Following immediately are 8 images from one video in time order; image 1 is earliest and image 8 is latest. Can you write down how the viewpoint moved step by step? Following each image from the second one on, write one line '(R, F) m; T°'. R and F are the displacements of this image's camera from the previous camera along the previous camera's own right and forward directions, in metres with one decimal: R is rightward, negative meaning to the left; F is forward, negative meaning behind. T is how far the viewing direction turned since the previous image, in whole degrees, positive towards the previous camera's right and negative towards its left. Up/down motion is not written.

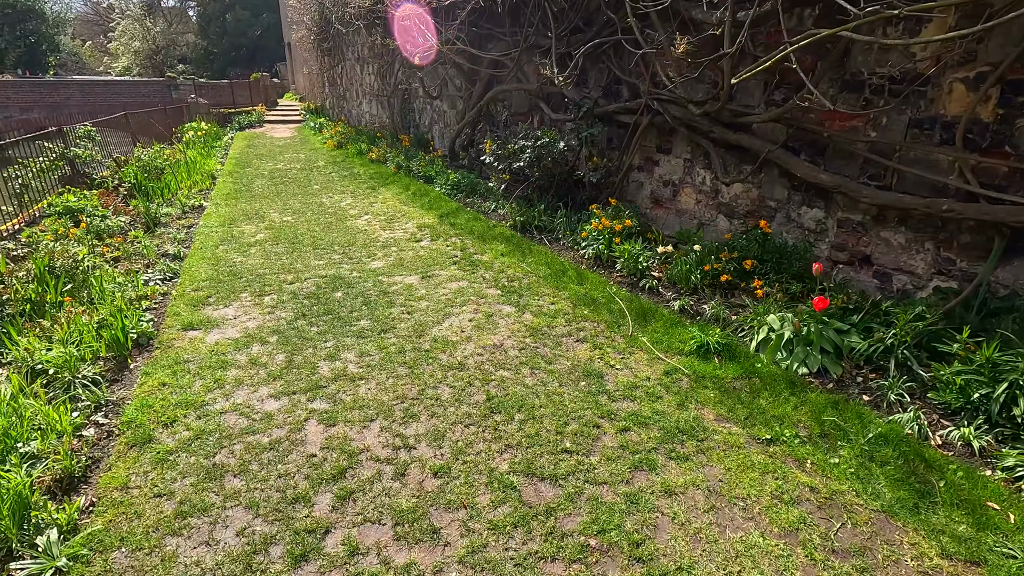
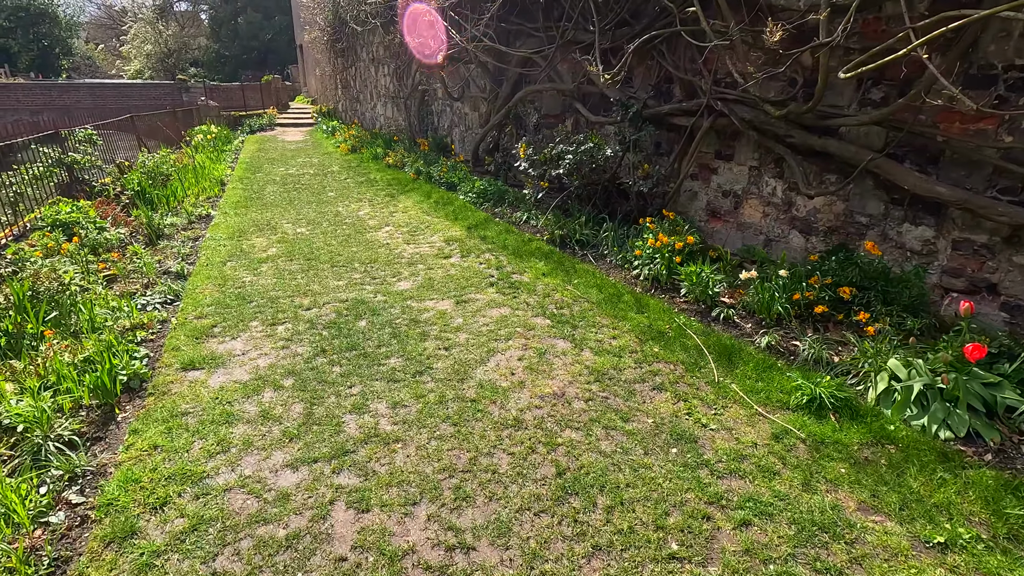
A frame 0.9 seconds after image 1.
(-0.2, +0.5) m; -1°
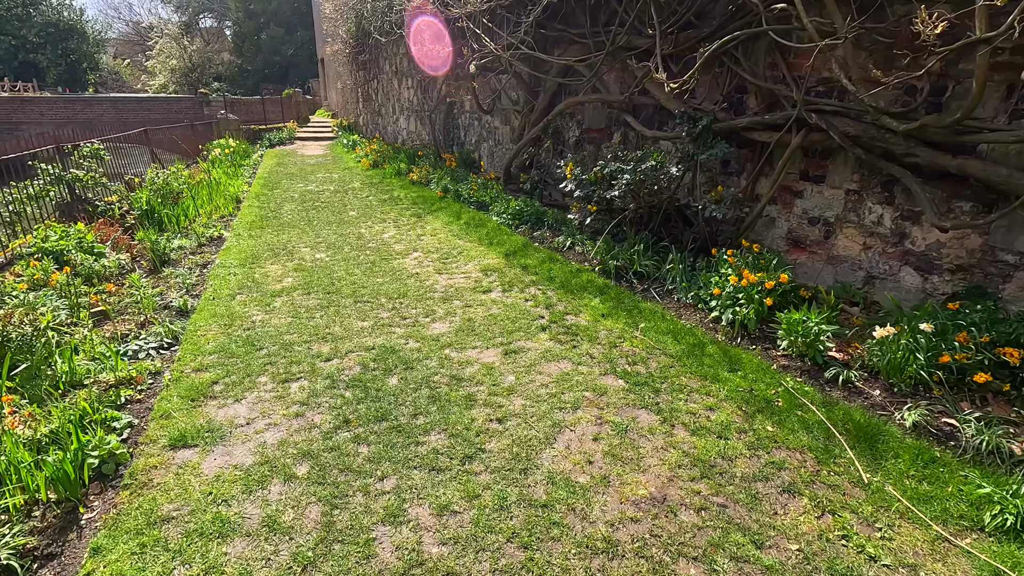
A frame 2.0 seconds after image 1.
(-0.2, +0.5) m; -2°
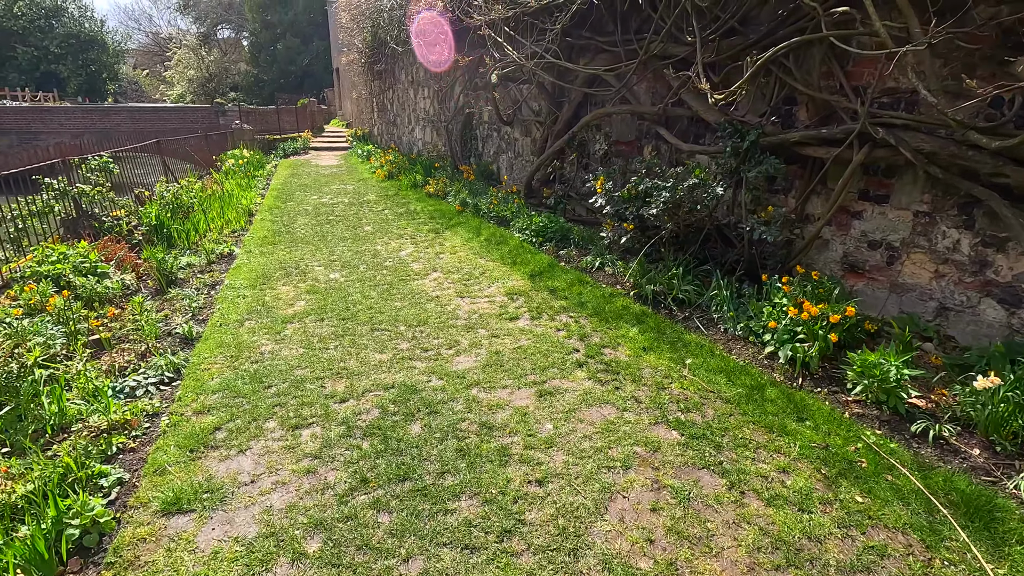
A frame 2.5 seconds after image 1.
(-0.1, +0.3) m; -1°
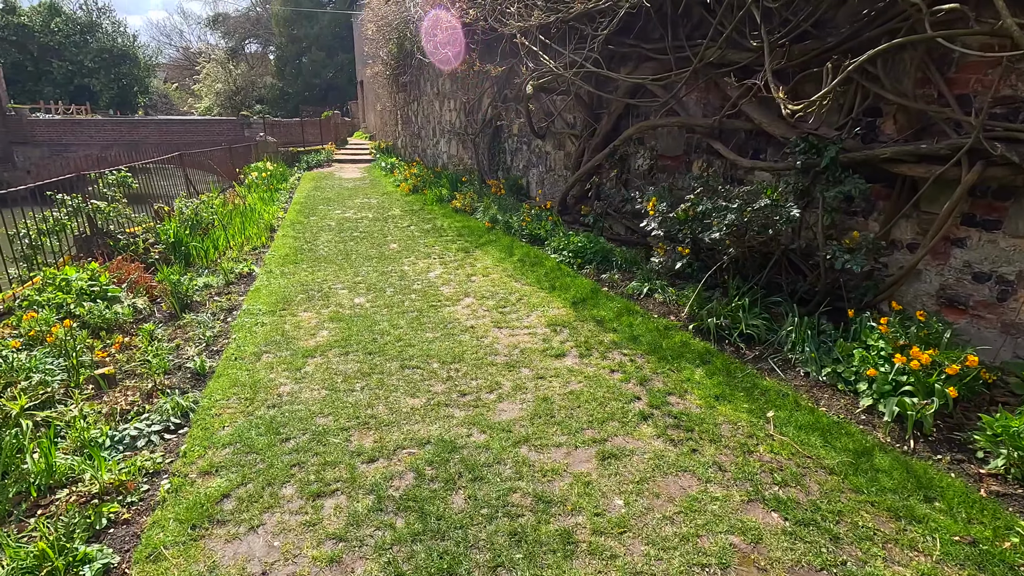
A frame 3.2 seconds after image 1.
(-0.2, +0.3) m; -2°
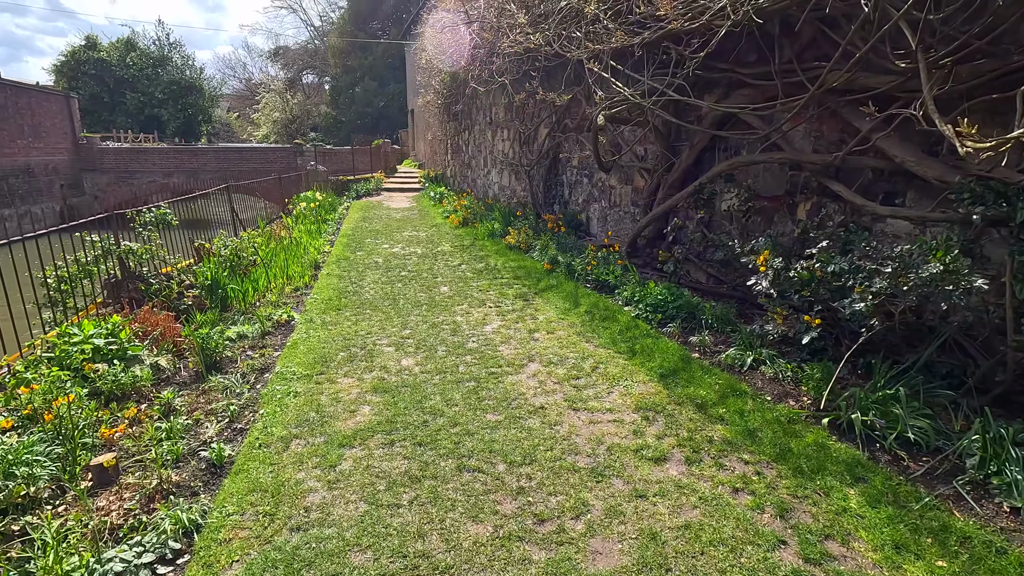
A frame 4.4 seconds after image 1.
(-0.2, +0.6) m; -4°
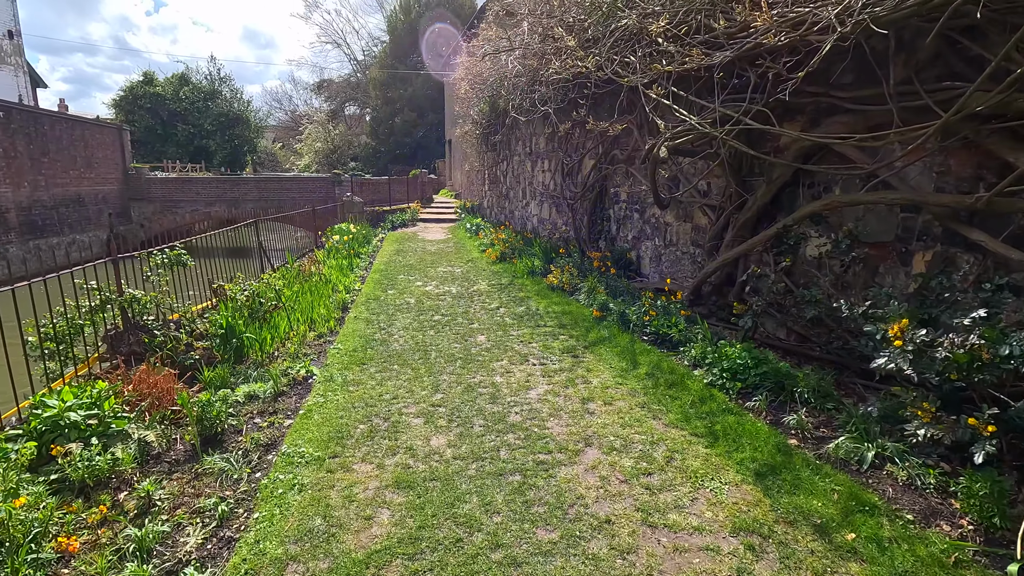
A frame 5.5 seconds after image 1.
(-0.1, +0.5) m; -4°
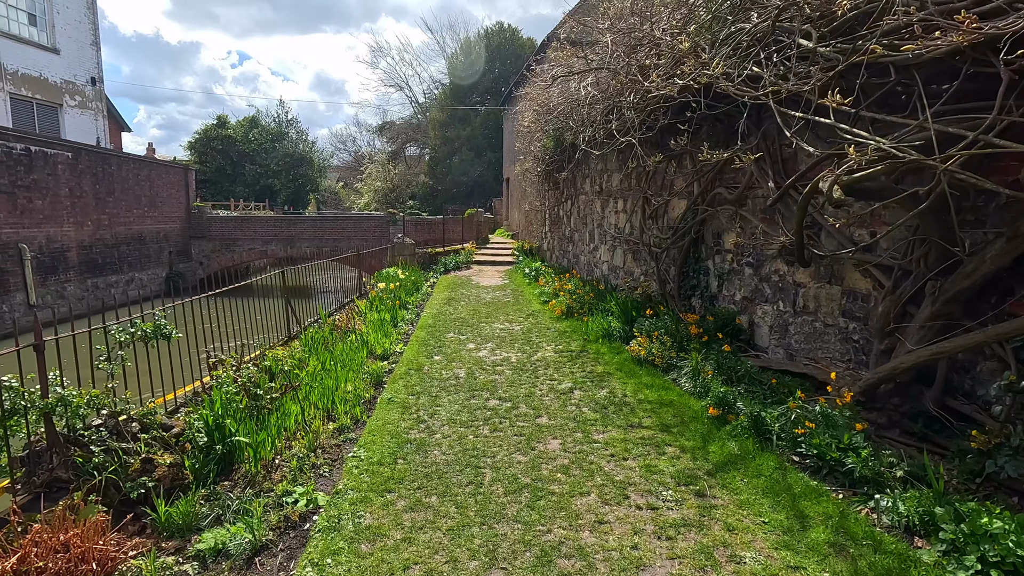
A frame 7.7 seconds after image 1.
(-0.2, +1.2) m; -6°
